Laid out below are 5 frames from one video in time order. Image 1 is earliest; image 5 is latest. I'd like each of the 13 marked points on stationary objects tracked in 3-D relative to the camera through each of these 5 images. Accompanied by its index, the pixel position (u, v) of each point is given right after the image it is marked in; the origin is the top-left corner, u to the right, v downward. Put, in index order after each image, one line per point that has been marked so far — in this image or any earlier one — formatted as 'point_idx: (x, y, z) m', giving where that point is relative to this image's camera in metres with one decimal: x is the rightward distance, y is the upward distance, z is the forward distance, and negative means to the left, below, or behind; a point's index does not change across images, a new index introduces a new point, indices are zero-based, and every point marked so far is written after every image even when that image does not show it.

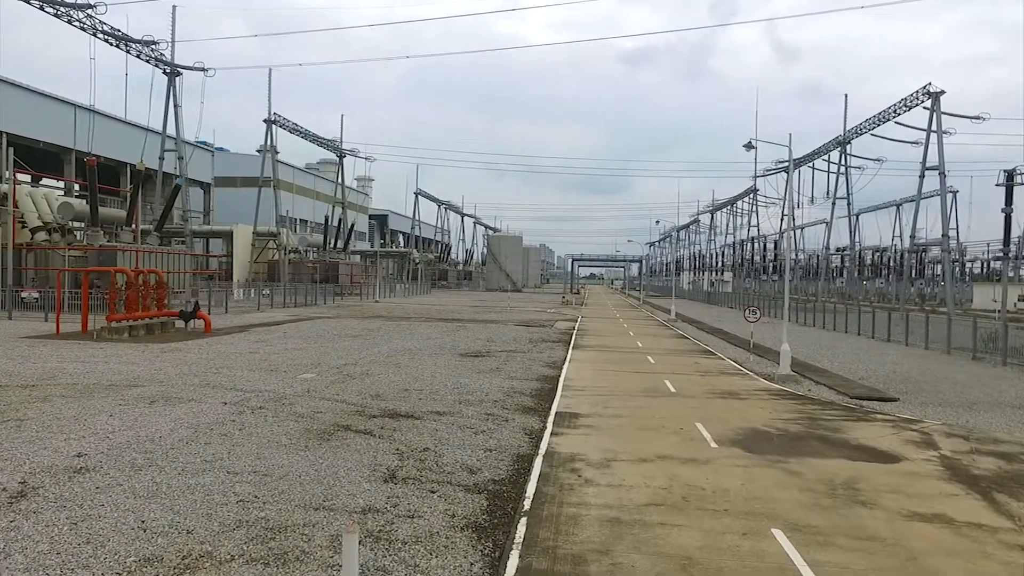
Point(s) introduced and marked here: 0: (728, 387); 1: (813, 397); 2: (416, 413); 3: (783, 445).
0: (+3.6, -1.6, +17.7) m
1: (+4.7, -1.7, +16.6) m
2: (-1.2, -1.5, +13.1) m
3: (+2.9, -1.7, +11.4) m
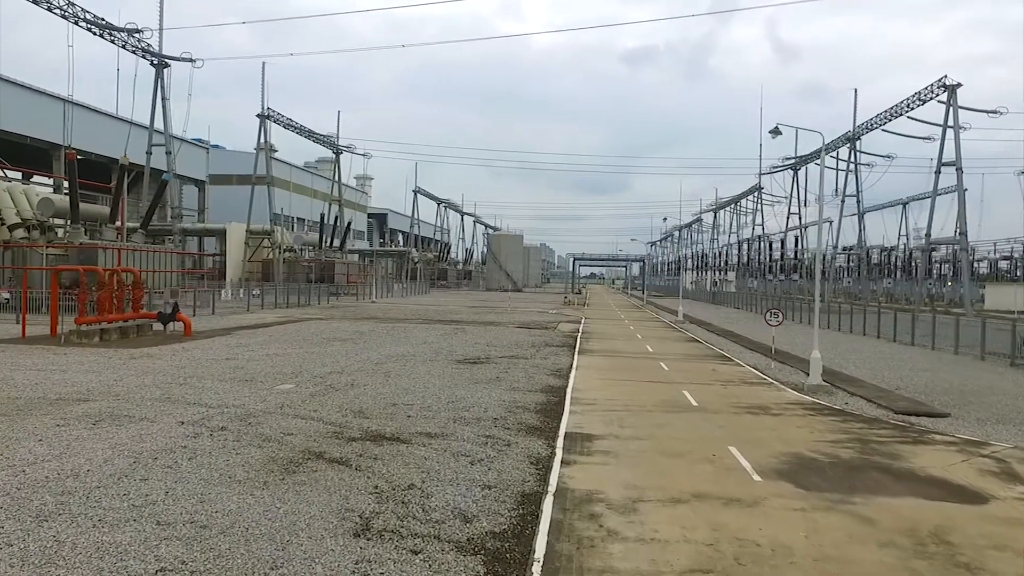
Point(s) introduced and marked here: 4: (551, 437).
0: (+3.6, -1.7, +15.9) m
1: (+4.7, -1.7, +14.7) m
2: (-1.1, -1.6, +11.2) m
3: (+2.9, -1.7, +9.6) m
4: (+0.4, -1.6, +11.5) m
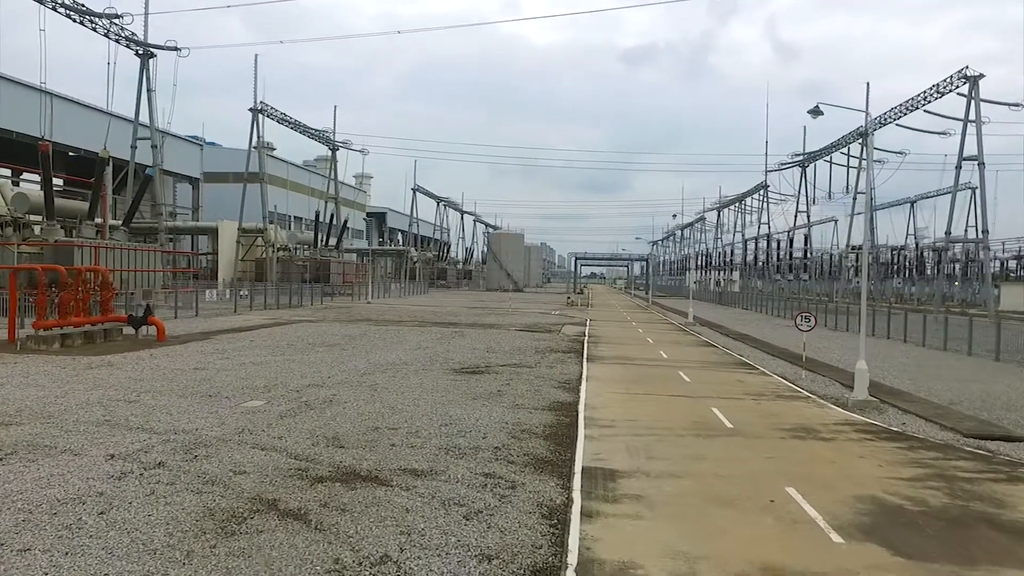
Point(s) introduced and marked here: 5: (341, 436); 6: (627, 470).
0: (+3.6, -1.7, +13.7) m
1: (+4.7, -1.7, +12.6) m
2: (-1.1, -1.6, +9.1) m
3: (+3.0, -1.7, +7.4) m
4: (+0.5, -1.6, +9.3) m
5: (-1.8, -1.5, +11.1) m
6: (+1.0, -1.6, +9.8) m
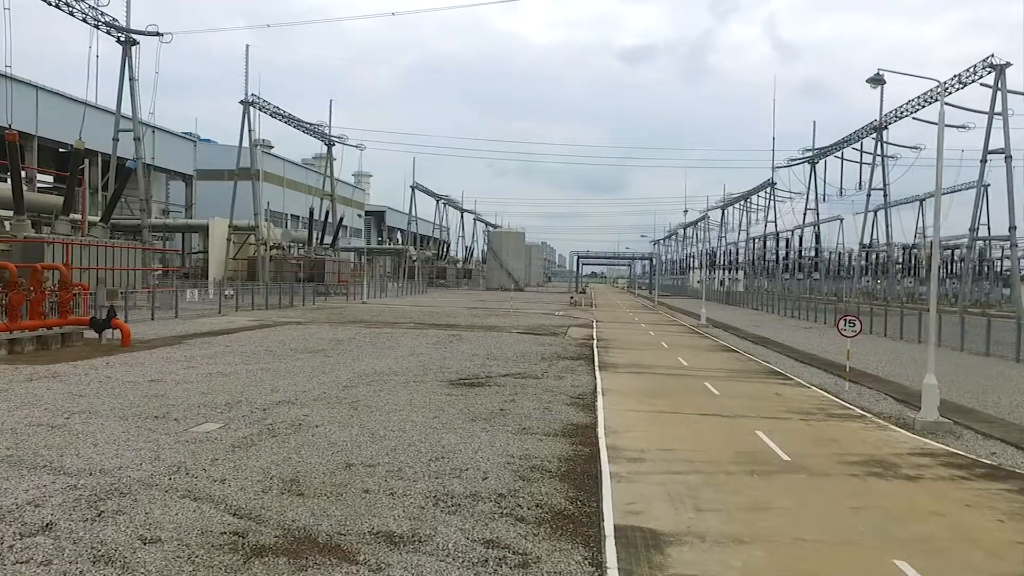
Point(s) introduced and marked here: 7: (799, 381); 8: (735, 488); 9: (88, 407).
0: (+3.7, -1.7, +11.3) m
1: (+4.8, -1.7, +10.2) m
2: (-1.0, -1.6, +6.7) m
3: (+3.0, -1.7, +5.0) m
4: (+0.5, -1.6, +6.9) m
5: (-1.7, -1.5, +8.7) m
6: (+1.1, -1.7, +7.4) m
7: (+5.1, -1.6, +19.0) m
8: (+1.9, -1.7, +9.0) m
9: (-5.0, -1.4, +12.7) m
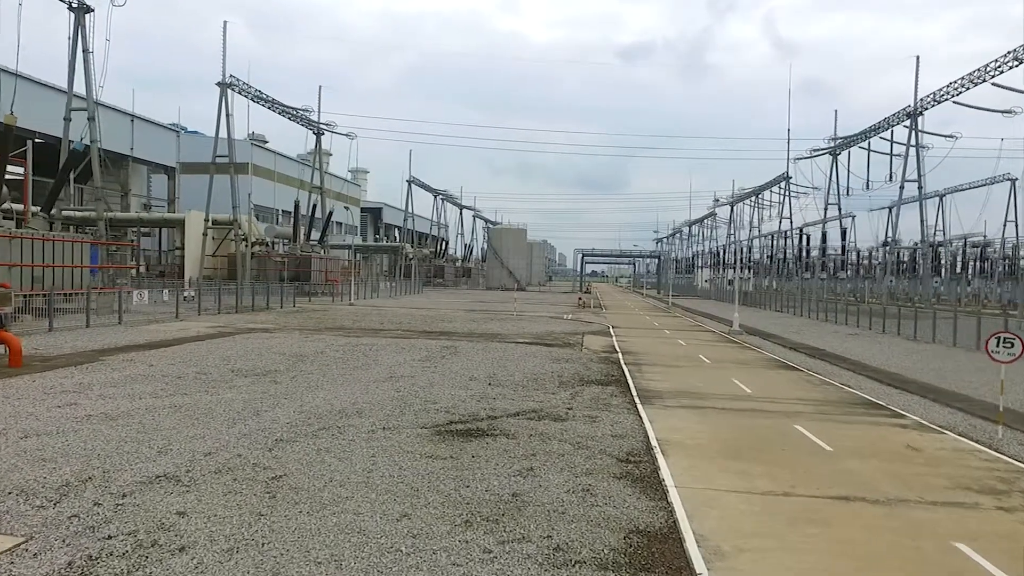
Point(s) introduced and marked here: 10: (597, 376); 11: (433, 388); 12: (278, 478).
0: (+3.8, -1.8, +6.1) m
1: (+5.0, -1.8, +5.0) m
2: (-0.9, -1.6, +1.4) m
3: (+3.2, -1.8, -0.2) m
4: (+0.7, -1.7, +1.7) m
5: (-1.5, -1.6, +3.5) m
6: (+1.3, -1.7, +2.1) m
7: (+5.2, -1.7, +13.8) m
8: (+2.0, -1.7, +3.8) m
9: (-4.9, -1.5, +7.5) m
10: (+1.4, -1.5, +18.0) m
11: (-1.2, -1.4, +15.6) m
12: (-1.9, -1.5, +8.7) m
